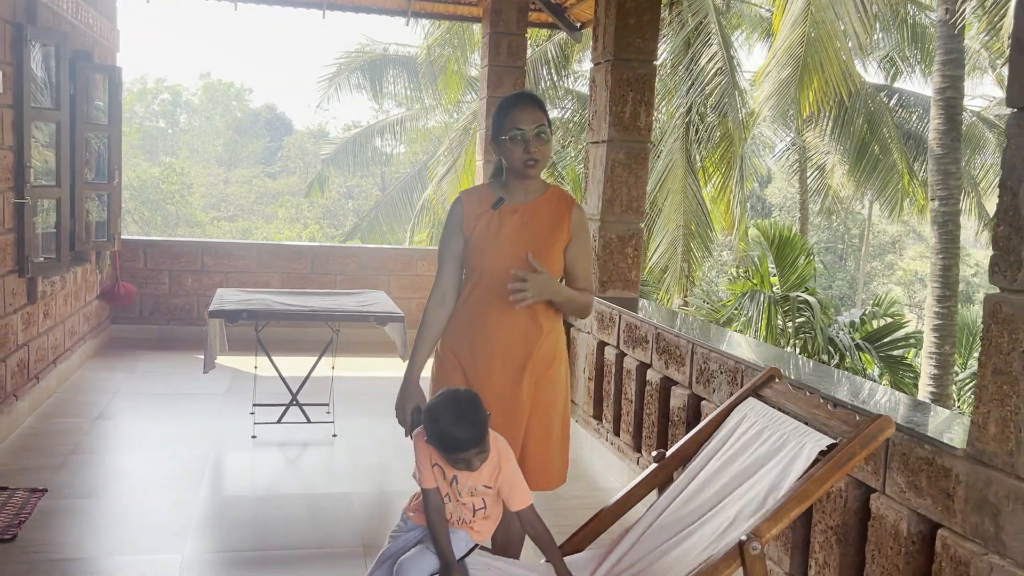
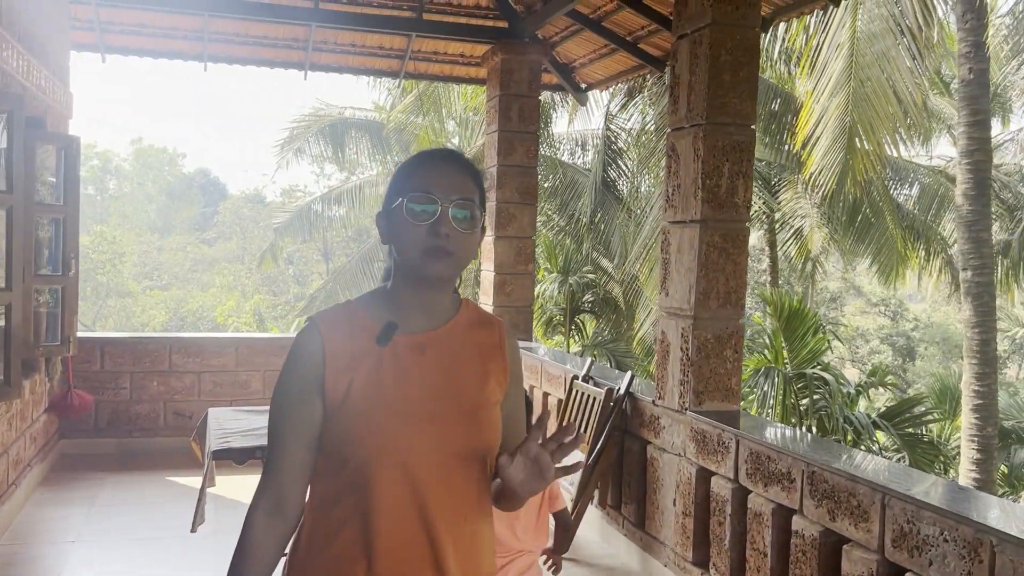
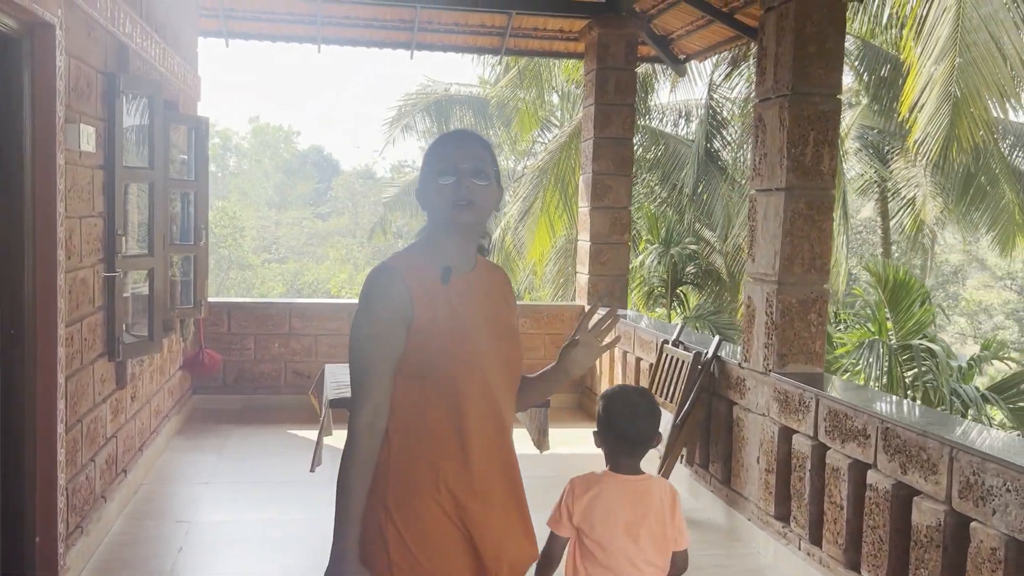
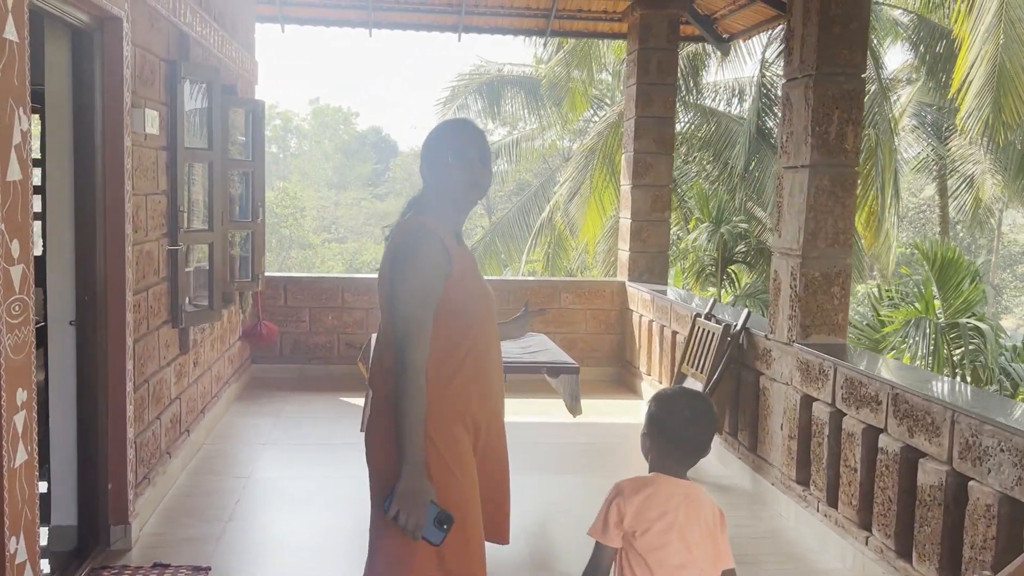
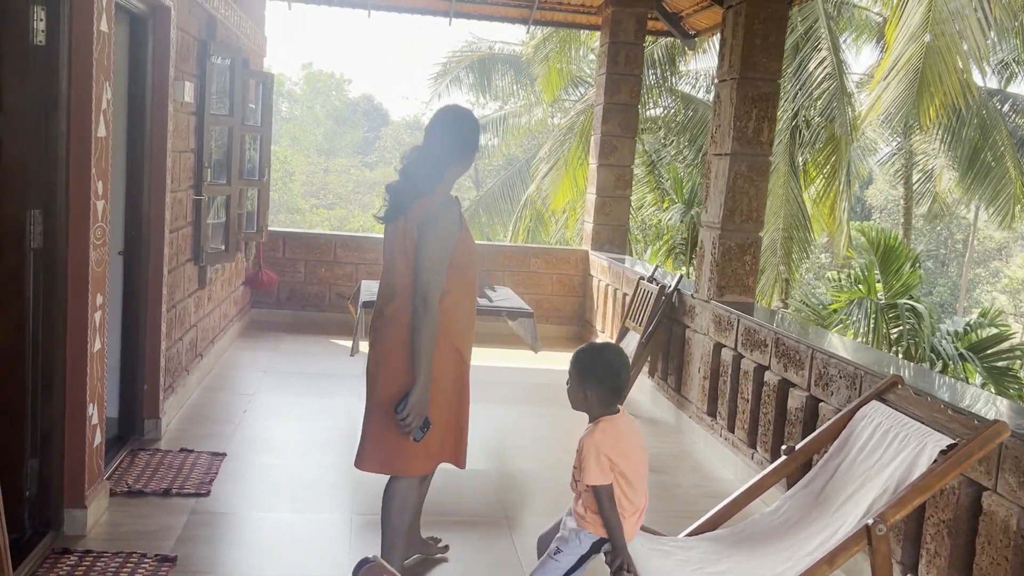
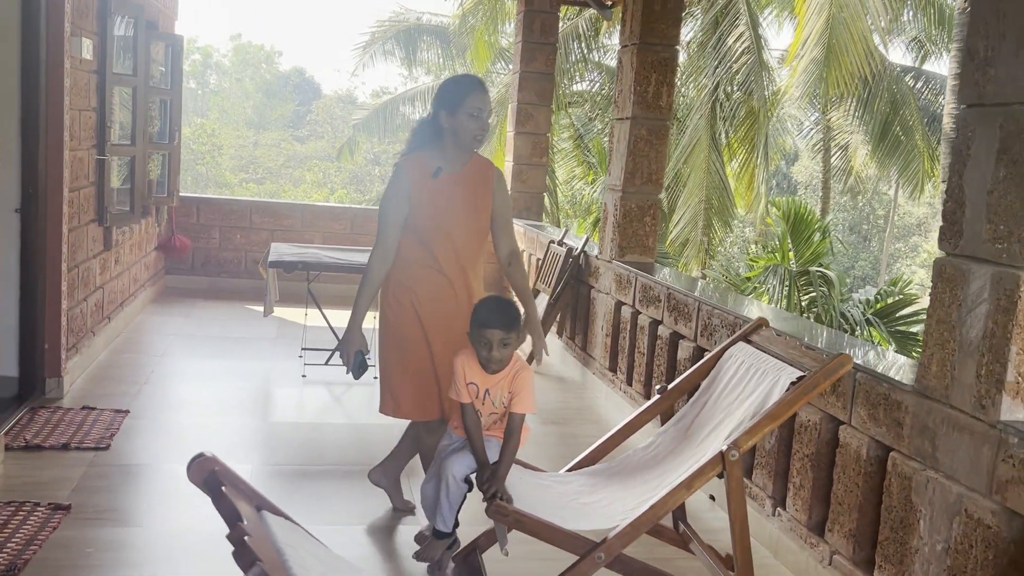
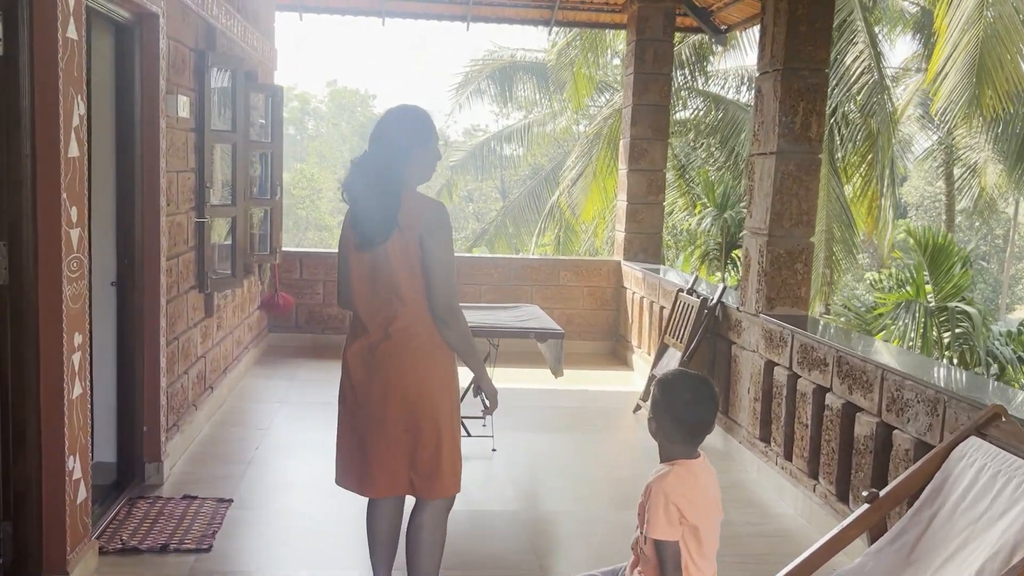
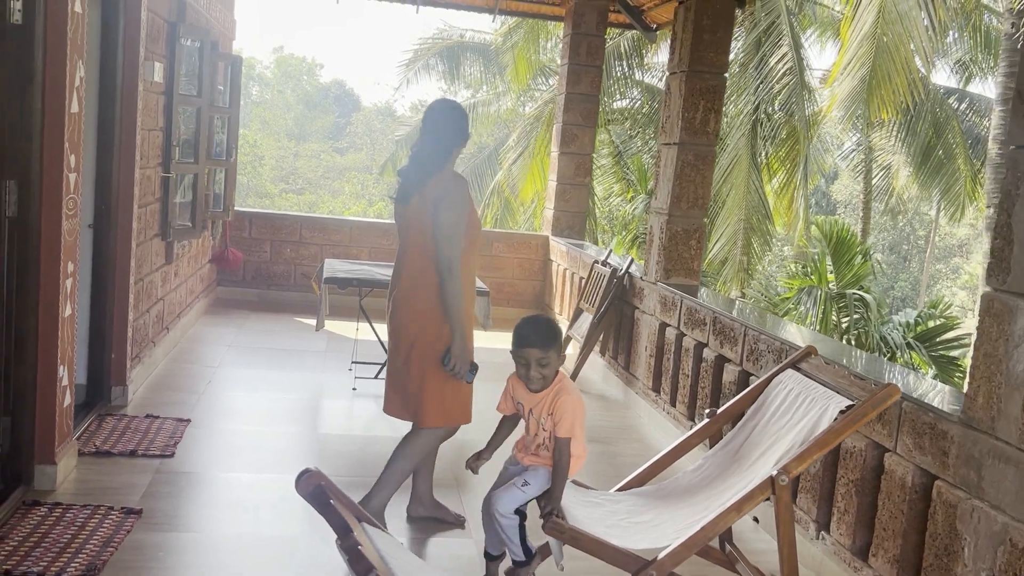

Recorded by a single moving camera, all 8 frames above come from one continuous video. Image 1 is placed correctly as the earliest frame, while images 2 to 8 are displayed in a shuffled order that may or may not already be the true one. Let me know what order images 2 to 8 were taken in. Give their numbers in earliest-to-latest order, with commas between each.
6, 8, 5, 7, 4, 3, 2
